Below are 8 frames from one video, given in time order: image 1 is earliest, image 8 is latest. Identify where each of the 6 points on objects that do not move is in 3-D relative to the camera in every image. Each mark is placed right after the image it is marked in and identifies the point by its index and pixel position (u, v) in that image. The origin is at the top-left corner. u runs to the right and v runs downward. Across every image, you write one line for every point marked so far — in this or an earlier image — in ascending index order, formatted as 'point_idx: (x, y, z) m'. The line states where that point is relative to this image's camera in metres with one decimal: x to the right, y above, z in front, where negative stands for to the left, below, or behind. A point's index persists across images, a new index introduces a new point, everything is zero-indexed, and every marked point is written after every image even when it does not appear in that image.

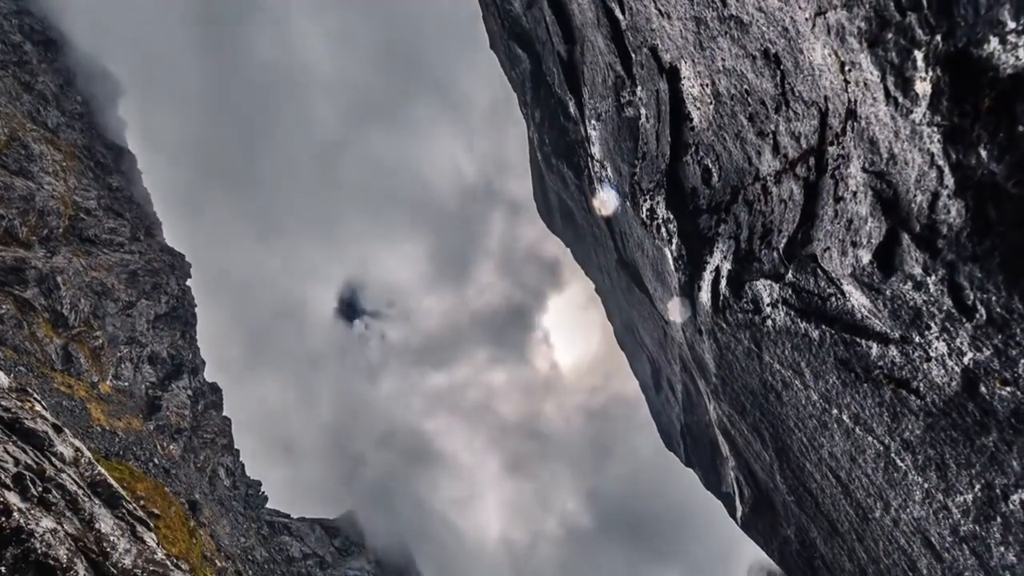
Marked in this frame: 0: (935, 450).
0: (+15.3, -5.8, +19.6) m
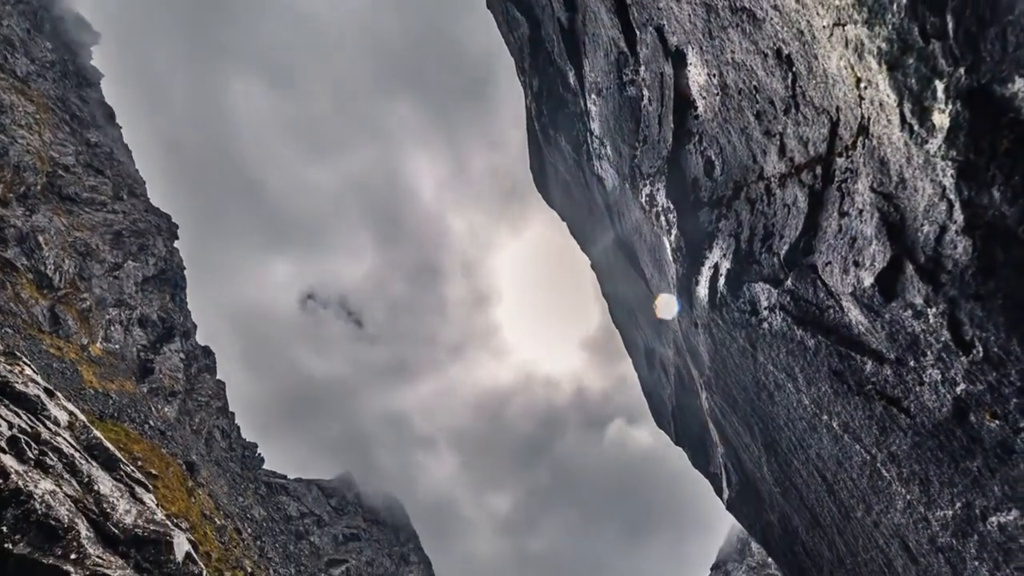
0: (+15.5, -6.7, +20.6) m
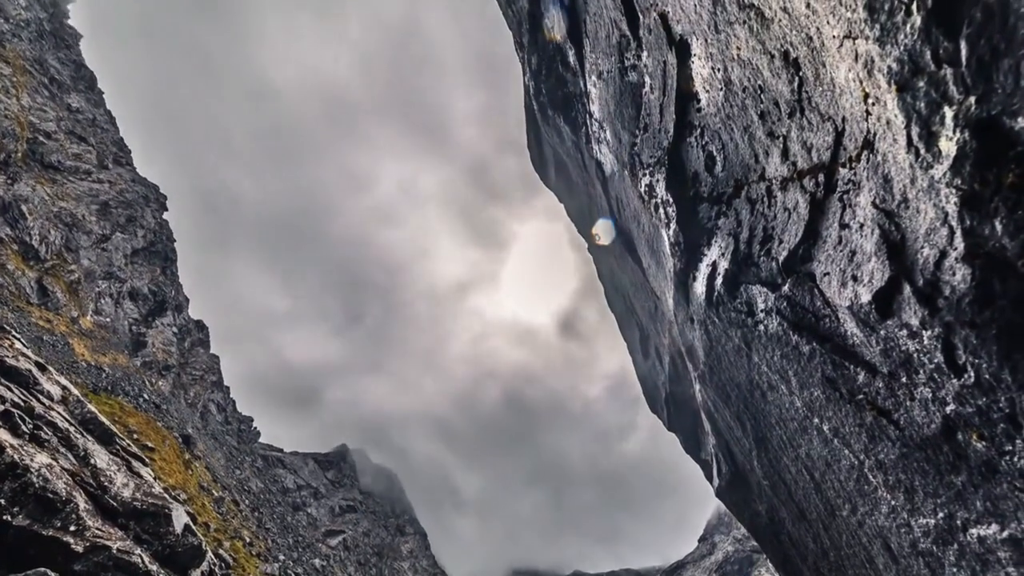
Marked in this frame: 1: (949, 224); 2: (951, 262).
0: (+15.7, -7.4, +21.5) m
1: (+14.4, +2.2, +18.0) m
2: (+14.6, +0.9, +18.2) m
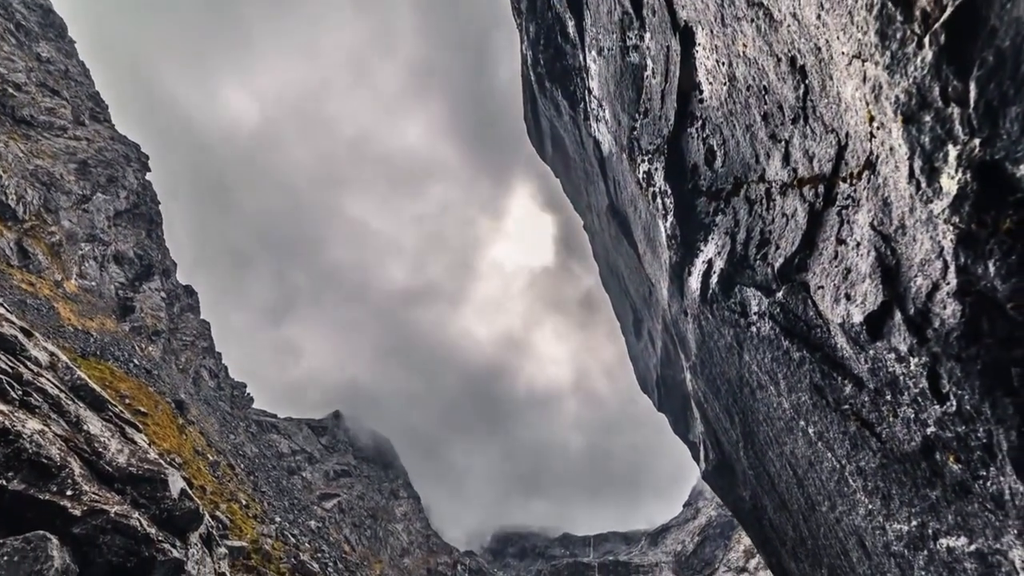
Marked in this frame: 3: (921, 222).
0: (+15.8, -8.2, +22.9) m
1: (+14.7, +1.0, +18.6) m
2: (+14.9, -0.2, +18.8) m
3: (+14.6, +2.4, +19.5) m
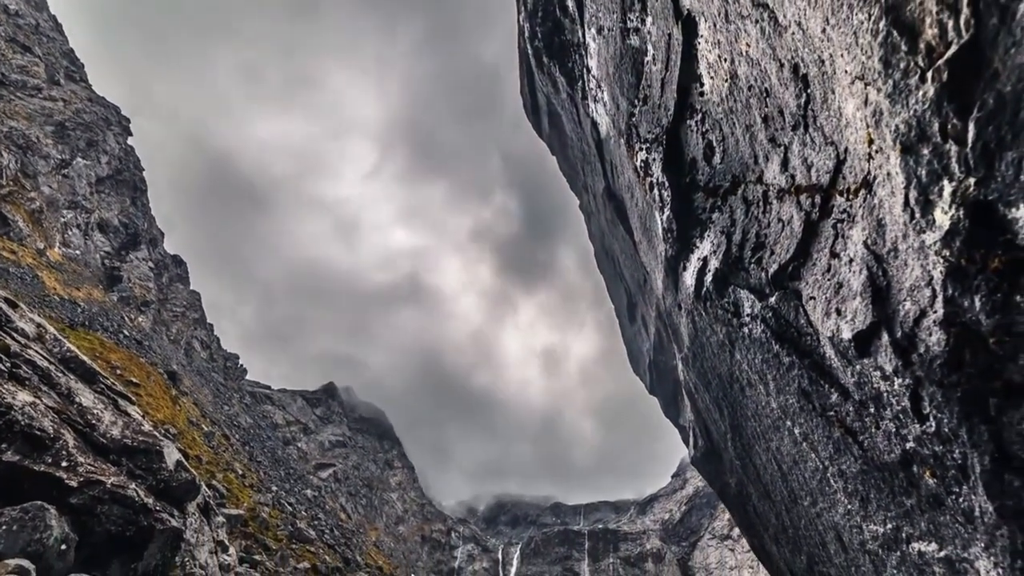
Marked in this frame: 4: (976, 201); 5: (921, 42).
0: (+15.8, -8.9, +24.3) m
1: (+14.9, 0.0, +19.3) m
2: (+15.0, -1.2, +19.6) m
3: (+14.8, +1.4, +20.0) m
4: (+15.0, +2.8, +17.5) m
5: (+13.6, +8.2, +18.2) m
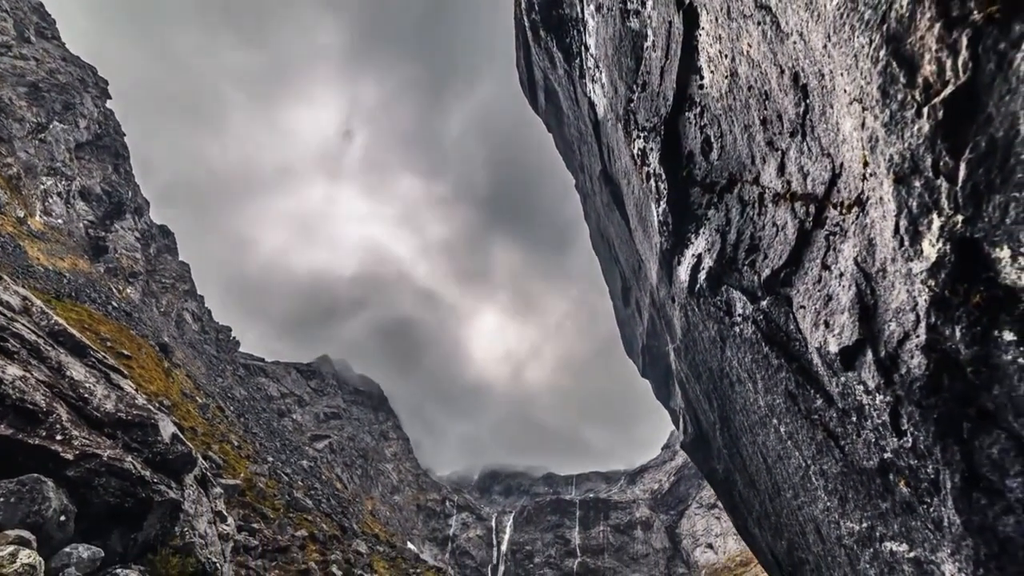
0: (+15.7, -9.5, +25.8) m
1: (+15.0, -1.0, +20.1) m
2: (+15.1, -2.2, +20.6) m
3: (+14.9, +0.5, +20.8) m
4: (+15.2, +1.7, +18.2) m
5: (+13.8, +7.1, +18.3) m
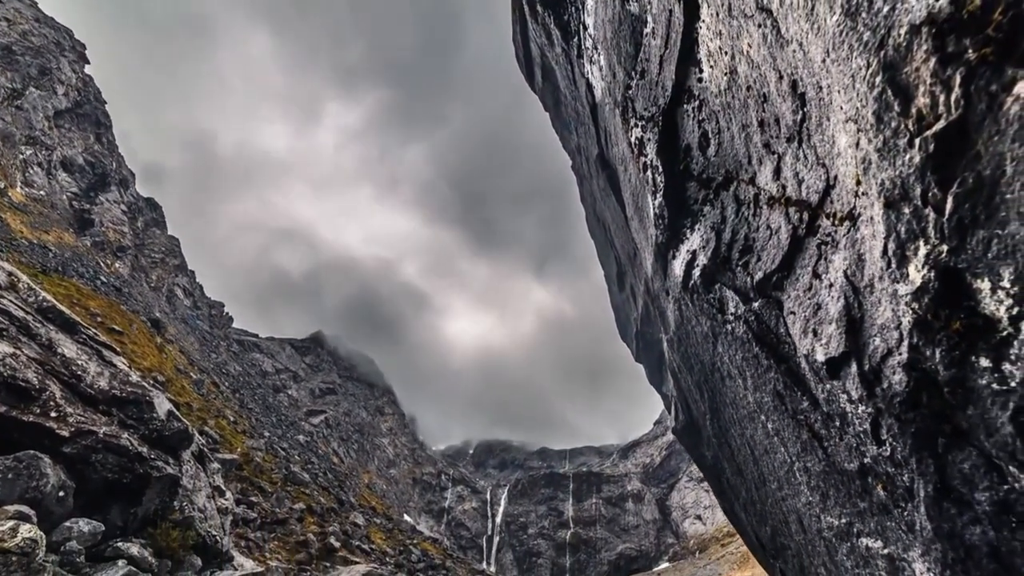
0: (+15.6, -9.9, +27.3) m
1: (+15.1, -1.8, +21.0) m
2: (+15.2, -2.9, +21.5) m
3: (+14.9, -0.3, +21.5) m
4: (+15.3, +0.8, +18.9) m
5: (+13.9, +6.2, +18.6) m
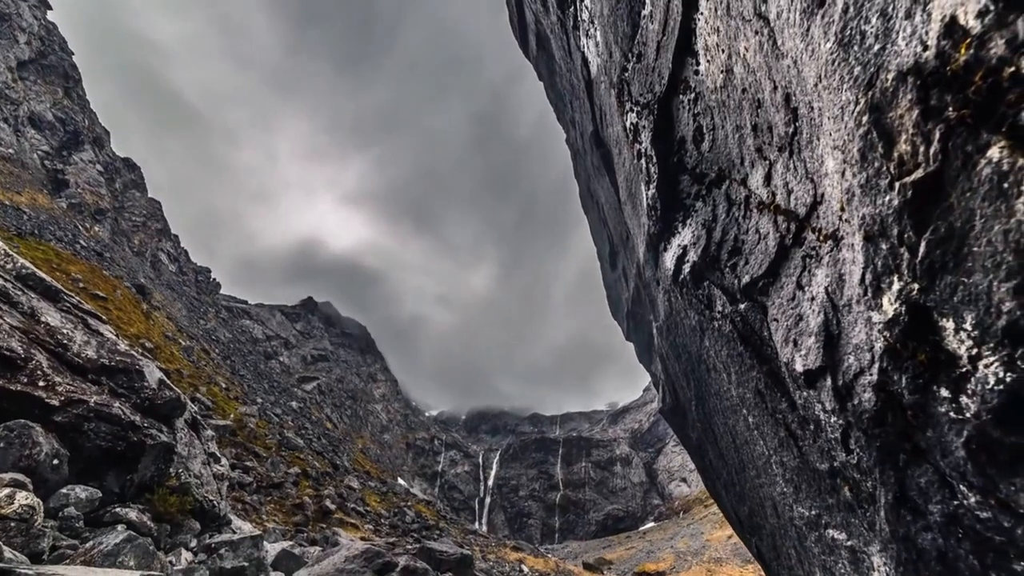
0: (+15.3, -10.3, +29.5) m
1: (+15.1, -2.9, +22.4) m
2: (+15.1, -4.0, +23.1) m
3: (+14.9, -1.3, +22.9) m
4: (+15.4, -0.6, +20.1) m
5: (+14.0, +4.9, +19.3) m
